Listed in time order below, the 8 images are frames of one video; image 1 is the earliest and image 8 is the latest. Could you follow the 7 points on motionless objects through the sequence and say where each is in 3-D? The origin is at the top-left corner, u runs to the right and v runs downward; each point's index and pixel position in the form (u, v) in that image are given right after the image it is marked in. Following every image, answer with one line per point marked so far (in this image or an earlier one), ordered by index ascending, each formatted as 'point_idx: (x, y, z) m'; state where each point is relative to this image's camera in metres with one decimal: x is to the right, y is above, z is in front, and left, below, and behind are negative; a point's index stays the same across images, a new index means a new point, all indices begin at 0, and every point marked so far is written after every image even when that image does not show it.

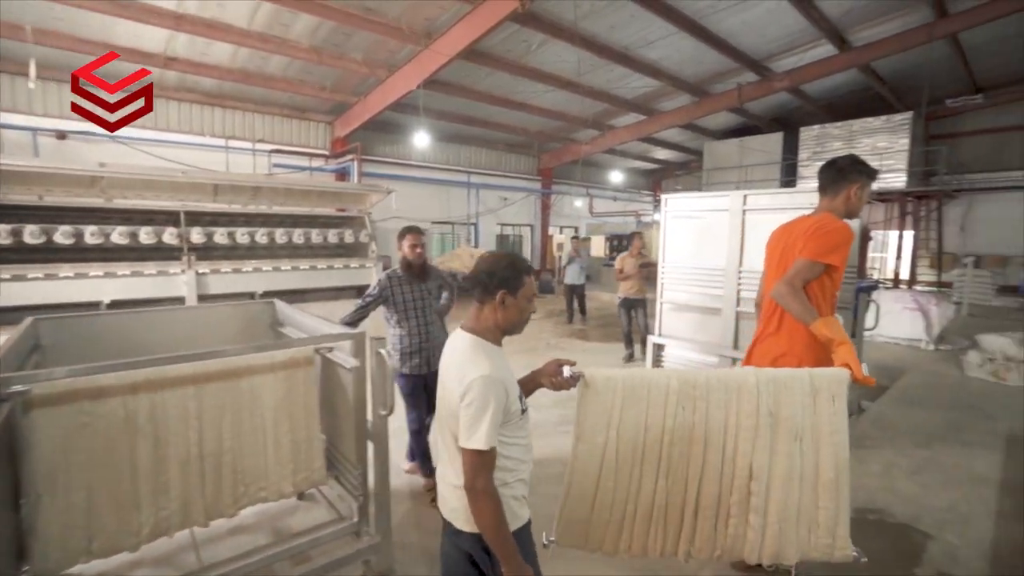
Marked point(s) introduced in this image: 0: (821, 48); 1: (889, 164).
0: (+5.0, +3.9, +8.1) m
1: (+7.2, +2.4, +9.6) m
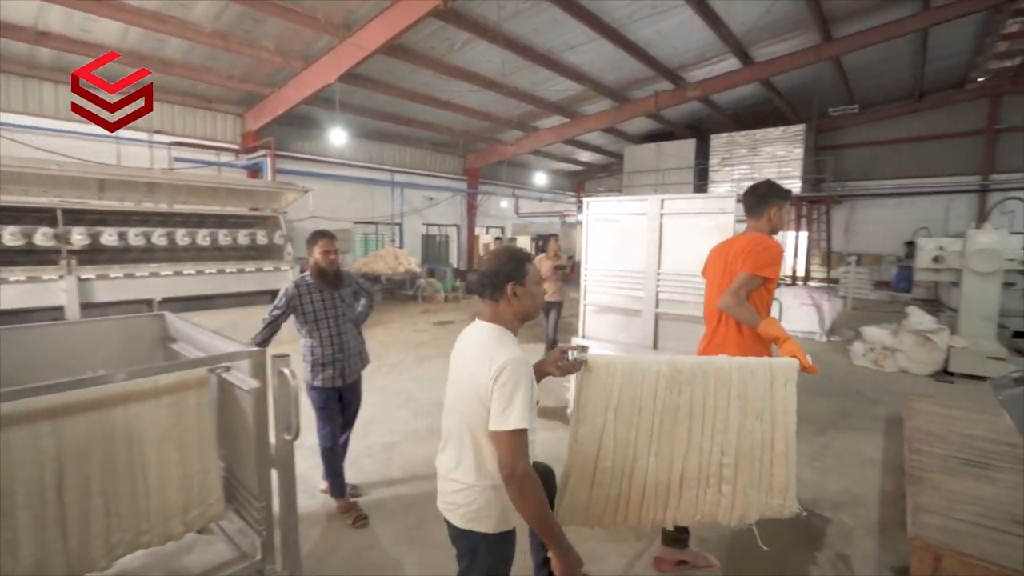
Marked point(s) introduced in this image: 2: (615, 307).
0: (+3.7, +3.9, +8.6) m
1: (+5.7, +2.5, +10.5) m
2: (+0.6, -0.1, +3.2) m
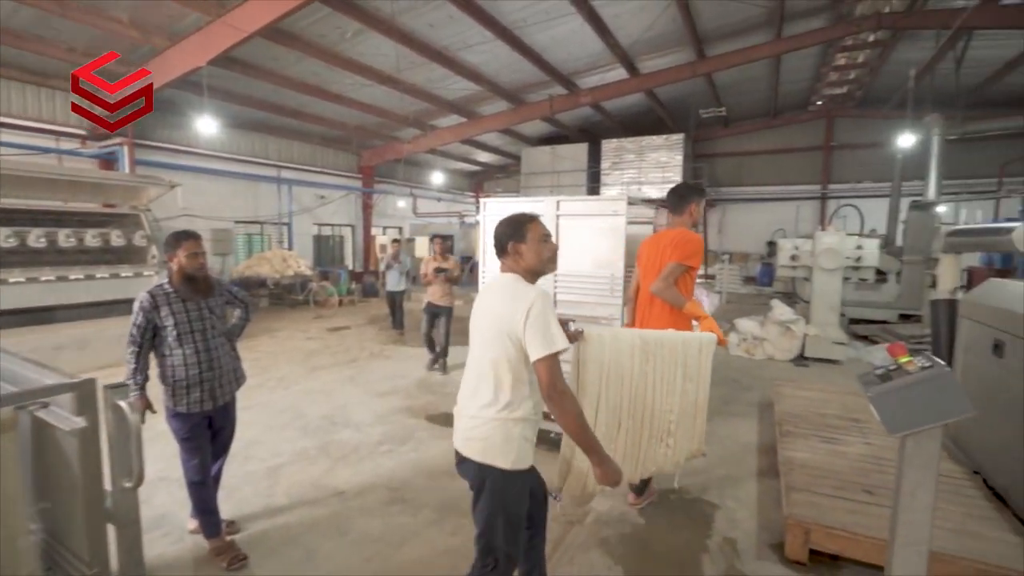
0: (+1.9, +4.0, +9.1) m
1: (+3.5, +2.5, +11.3) m
2: (0.0, -0.1, +3.2) m
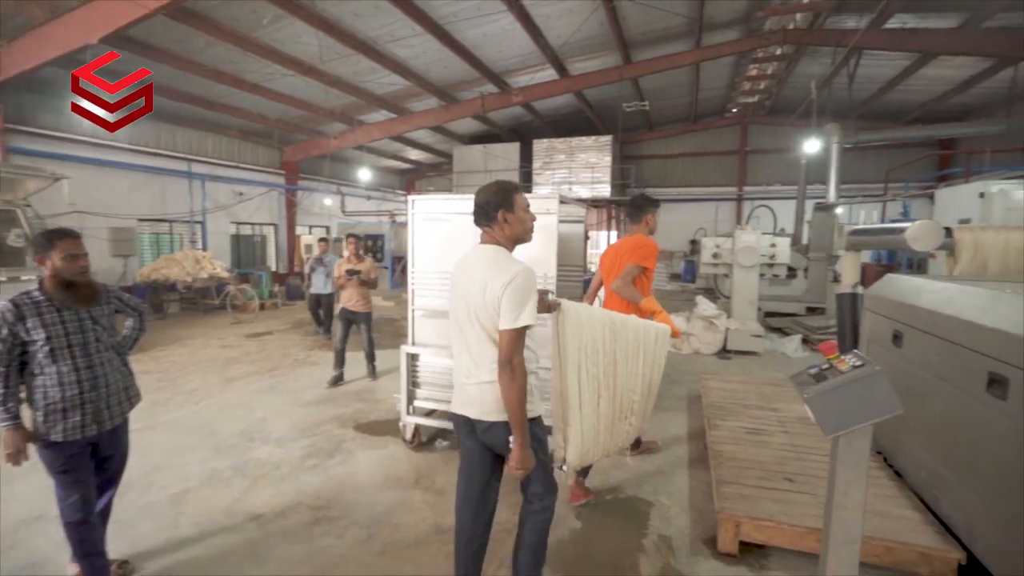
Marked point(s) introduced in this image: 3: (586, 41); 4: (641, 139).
0: (+0.6, +4.0, +9.2) m
1: (+2.0, +2.6, +11.6) m
2: (-0.4, -0.1, +3.1) m
3: (+1.2, +4.0, +8.1) m
4: (+3.6, +4.2, +14.0) m
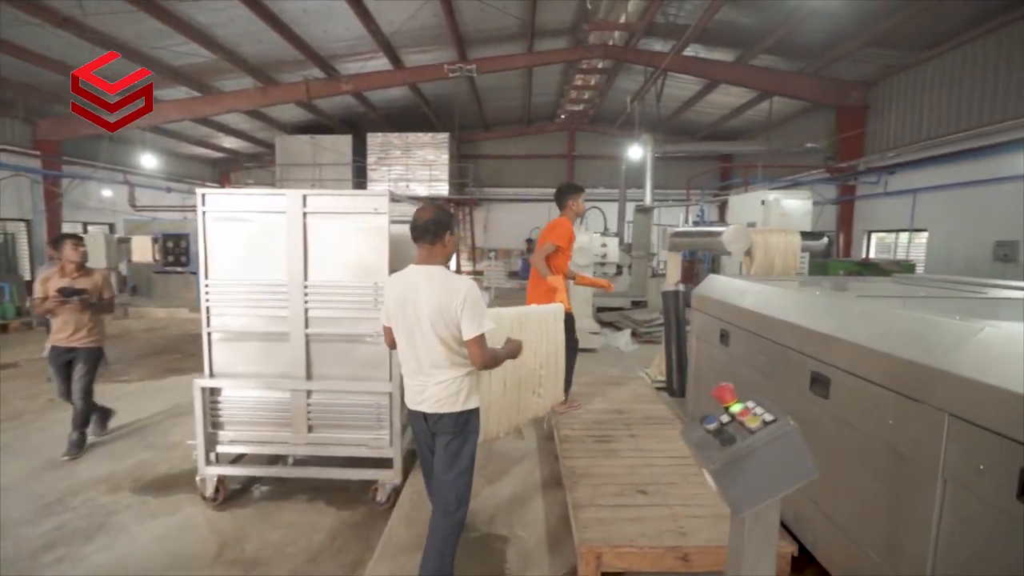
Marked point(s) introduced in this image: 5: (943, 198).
0: (-2.3, +3.9, +8.6) m
1: (-1.7, +2.6, +11.3) m
2: (-1.3, -0.2, +2.5) m
3: (-1.4, +4.0, +7.7) m
4: (-1.0, +4.2, +14.1) m
5: (+6.0, +1.2, +6.9) m
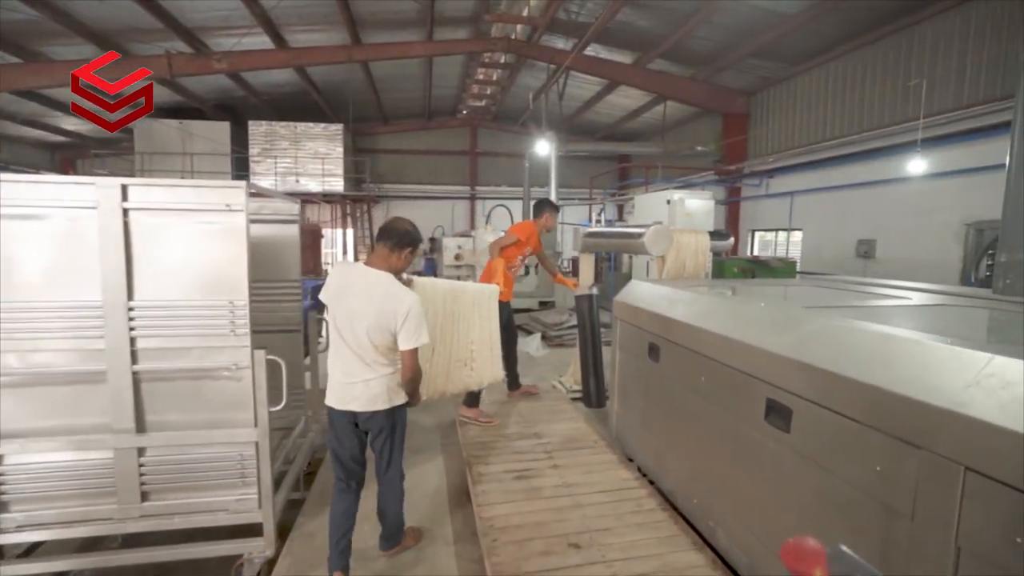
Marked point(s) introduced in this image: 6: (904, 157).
0: (-3.9, +3.9, +7.6) m
1: (-3.8, +2.5, +10.4) m
2: (-1.7, -0.3, +1.8) m
3: (-2.9, +3.9, +6.9) m
4: (-3.6, +4.1, +13.2) m
5: (+4.6, +1.3, +7.6) m
6: (+4.9, +1.6, +6.1) m
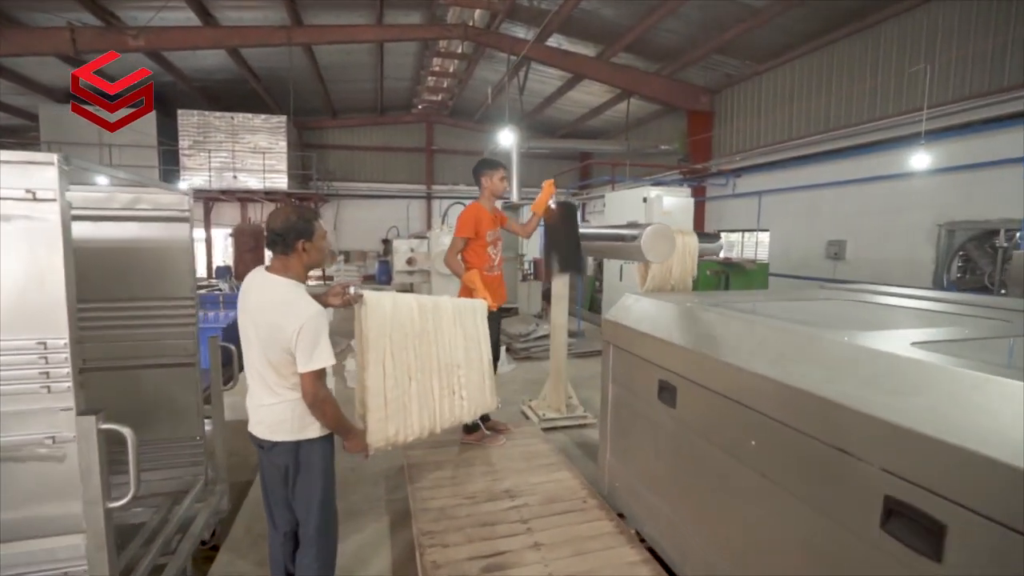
0: (-4.5, +3.7, +6.7) m
1: (-4.6, +2.4, +9.5) m
2: (-1.8, -0.4, +1.1) m
3: (-3.4, +3.8, +6.1) m
4: (-4.7, +4.0, +12.3) m
5: (+4.0, +1.3, +7.4) m
6: (+4.4, +1.6, +5.9) m
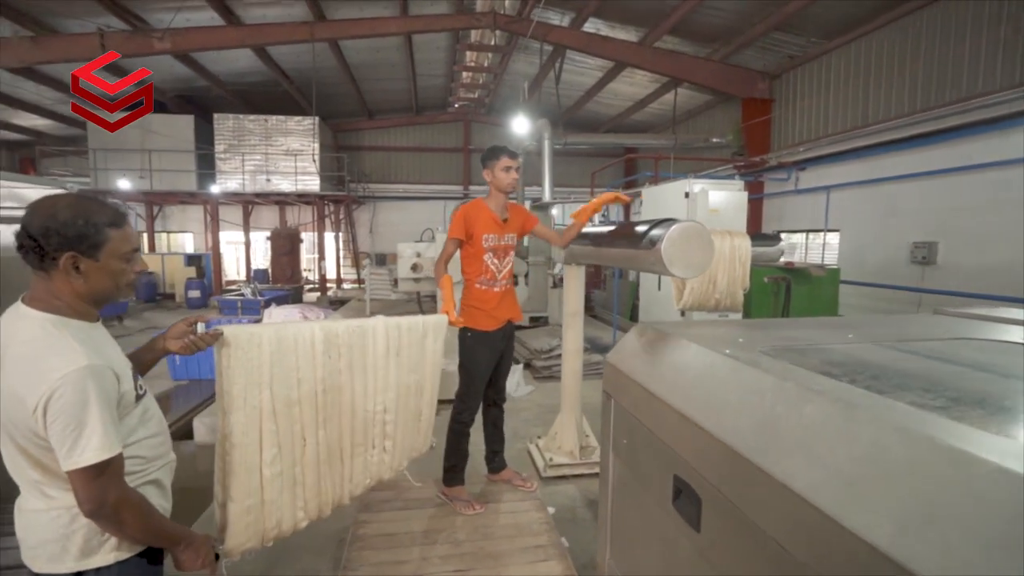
0: (-4.1, +3.7, +6.6) m
1: (-4.0, +2.3, +9.3) m
2: (-2.0, -0.4, +0.7) m
3: (-3.1, +3.7, +5.8) m
4: (-3.7, +3.9, +12.2) m
5: (+4.4, +1.2, +6.4) m
6: (+4.7, +1.5, +4.9) m
